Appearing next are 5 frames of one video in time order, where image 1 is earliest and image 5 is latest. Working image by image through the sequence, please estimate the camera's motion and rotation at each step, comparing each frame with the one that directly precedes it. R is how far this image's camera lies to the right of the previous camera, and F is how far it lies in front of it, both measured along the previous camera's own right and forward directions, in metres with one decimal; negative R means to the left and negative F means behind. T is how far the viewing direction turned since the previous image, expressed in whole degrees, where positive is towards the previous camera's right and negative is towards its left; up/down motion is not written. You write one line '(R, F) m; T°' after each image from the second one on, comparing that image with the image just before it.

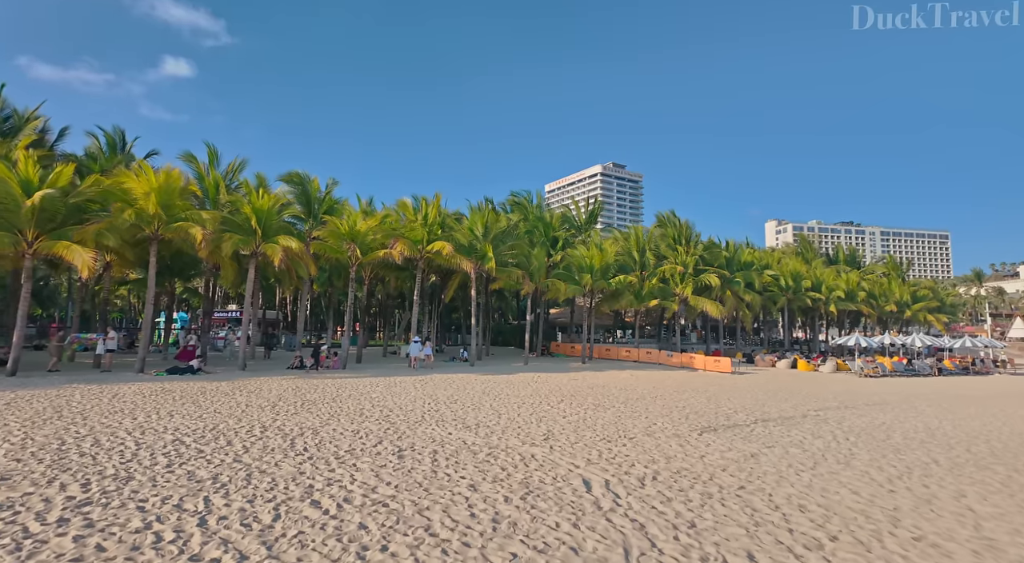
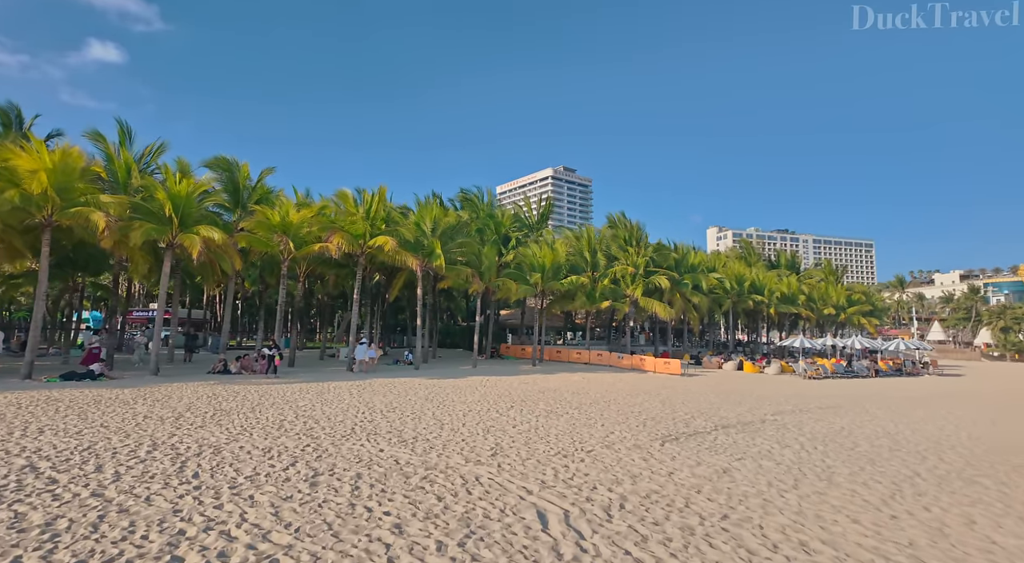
(+0.1, +1.1) m; +5°
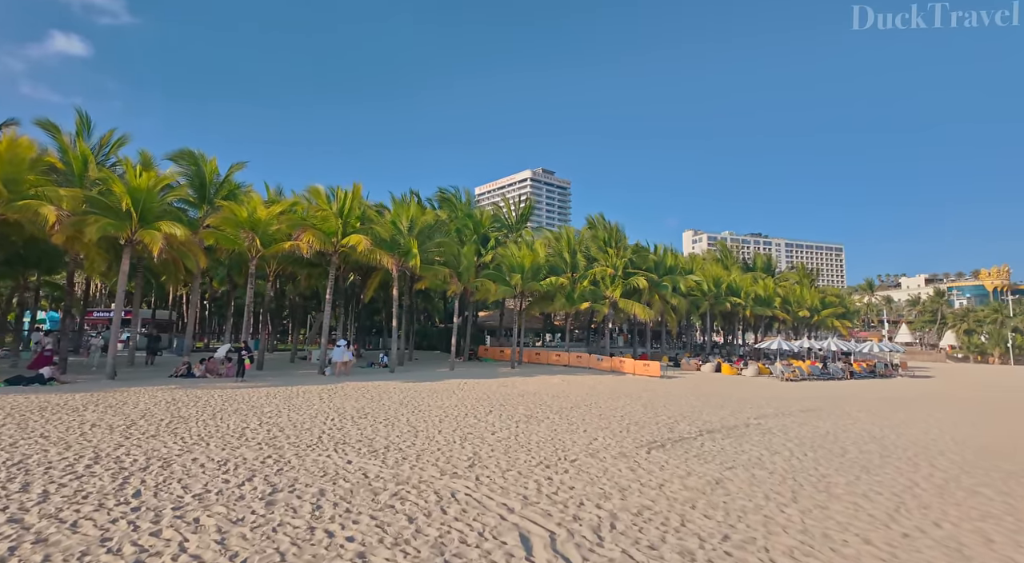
(0.0, +0.5) m; +2°
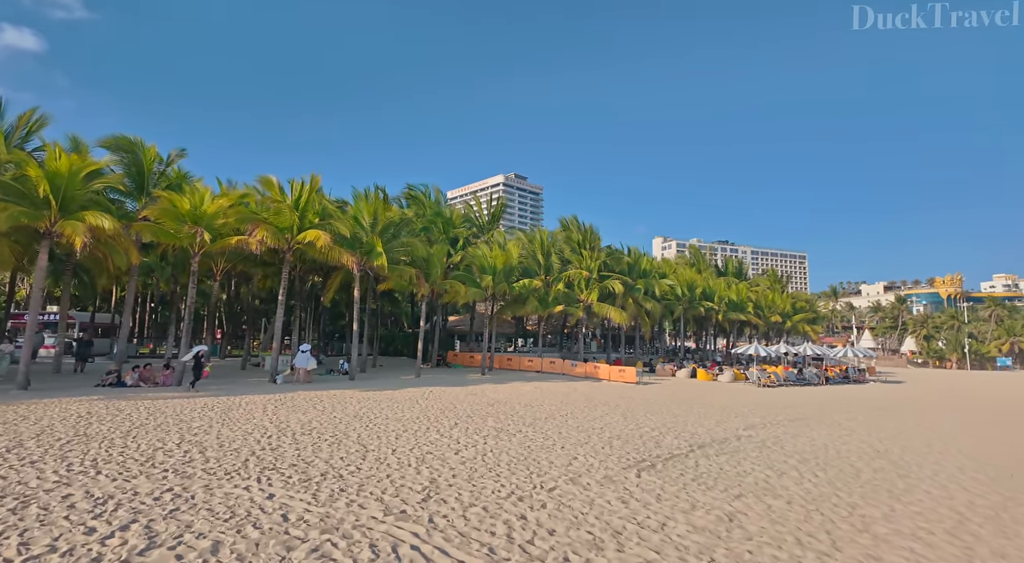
(+0.1, +1.4) m; +3°
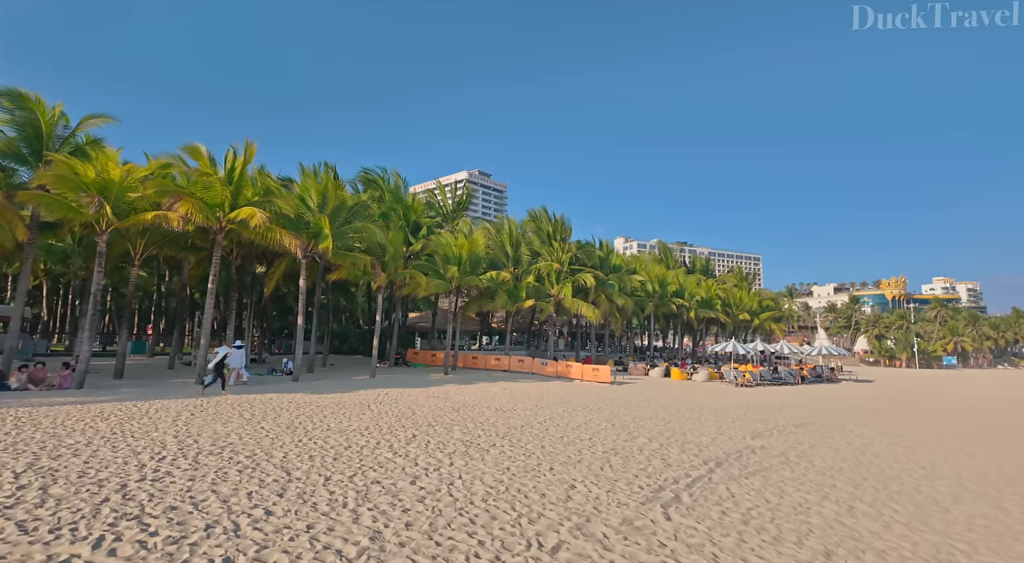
(-0.2, +2.2) m; +4°
